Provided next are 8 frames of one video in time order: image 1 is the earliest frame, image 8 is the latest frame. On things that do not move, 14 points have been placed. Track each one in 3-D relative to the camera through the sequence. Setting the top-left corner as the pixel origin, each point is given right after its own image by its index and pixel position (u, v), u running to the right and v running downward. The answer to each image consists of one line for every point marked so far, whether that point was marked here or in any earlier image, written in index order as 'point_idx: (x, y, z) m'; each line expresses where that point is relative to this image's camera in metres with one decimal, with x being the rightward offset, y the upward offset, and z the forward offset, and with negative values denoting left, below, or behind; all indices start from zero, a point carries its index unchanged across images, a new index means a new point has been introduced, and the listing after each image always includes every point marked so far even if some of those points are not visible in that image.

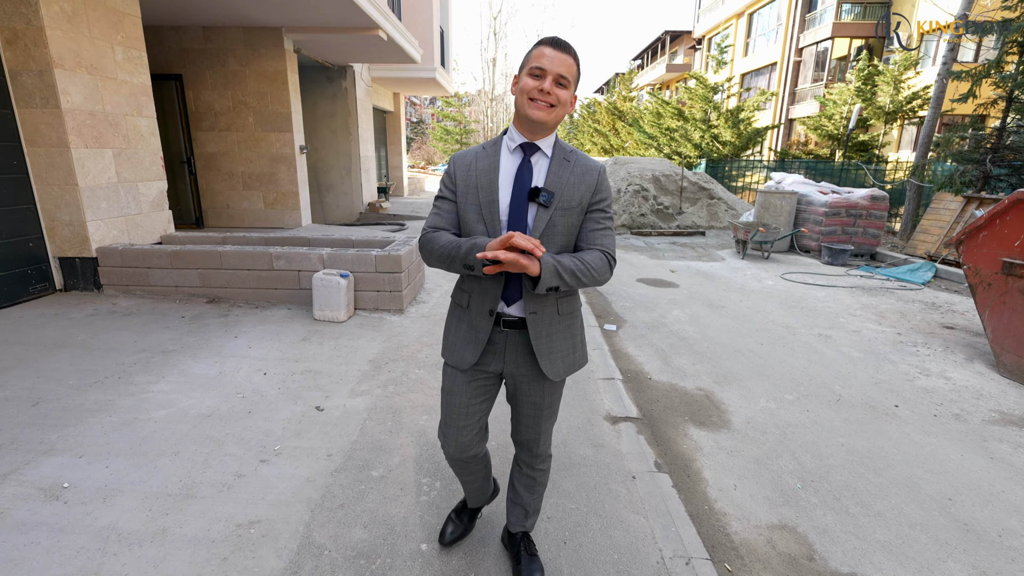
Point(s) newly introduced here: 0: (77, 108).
0: (-4.2, +1.7, +4.8) m
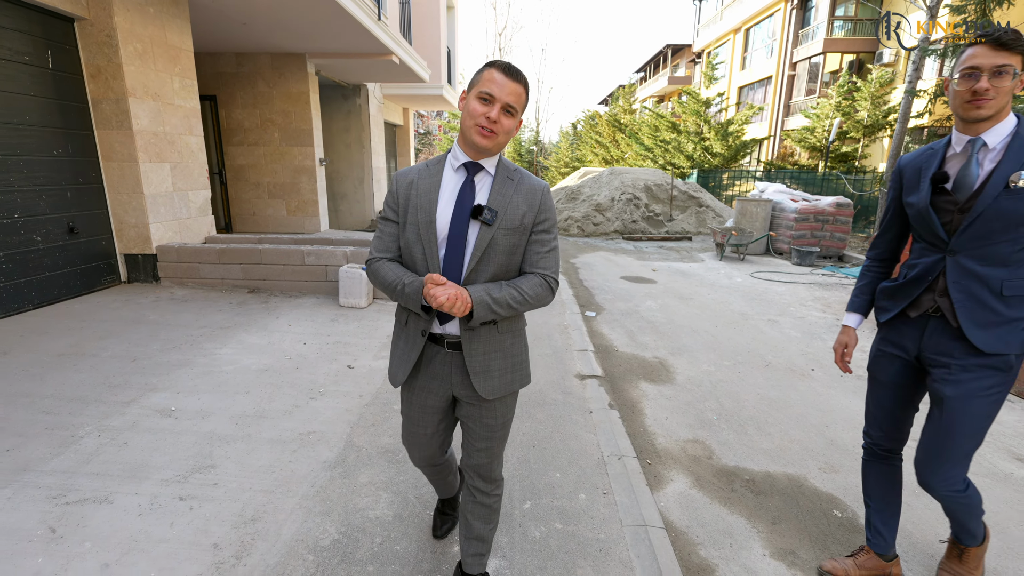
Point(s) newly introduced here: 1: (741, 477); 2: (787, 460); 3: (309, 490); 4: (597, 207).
0: (-4.3, +1.8, +5.7) m
1: (+1.2, -1.0, +2.7) m
2: (+1.6, -1.0, +2.9) m
3: (-1.0, -1.0, +2.5) m
4: (+2.2, +2.1, +12.7) m
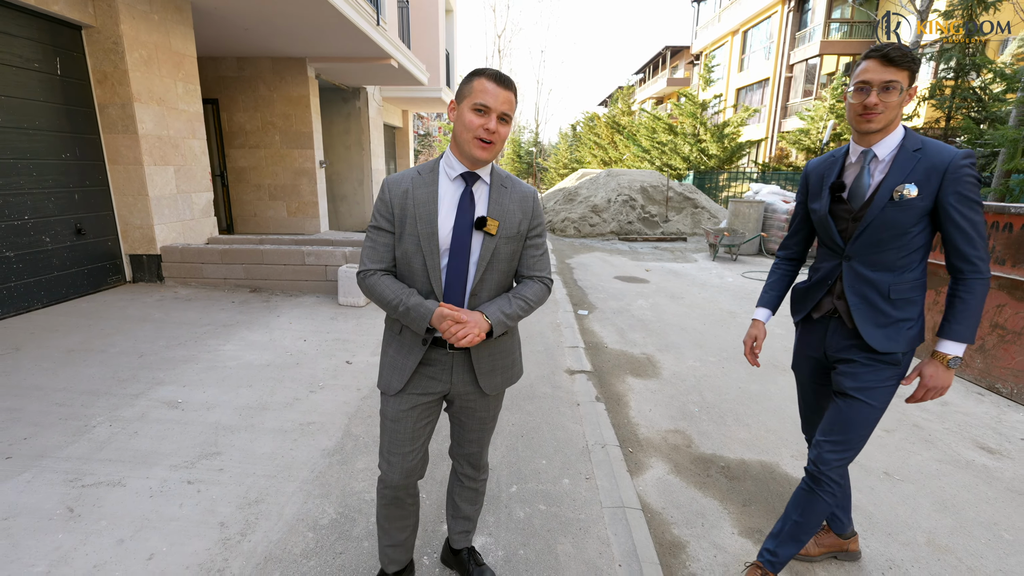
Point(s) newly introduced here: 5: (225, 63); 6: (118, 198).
0: (-4.3, +1.8, +5.9) m
1: (+1.2, -1.0, +2.9) m
2: (+1.5, -1.0, +3.0) m
3: (-1.1, -1.0, +2.6) m
4: (+2.1, +2.1, +12.9) m
5: (-5.6, +4.4, +9.7) m
6: (-4.7, +1.1, +5.9) m
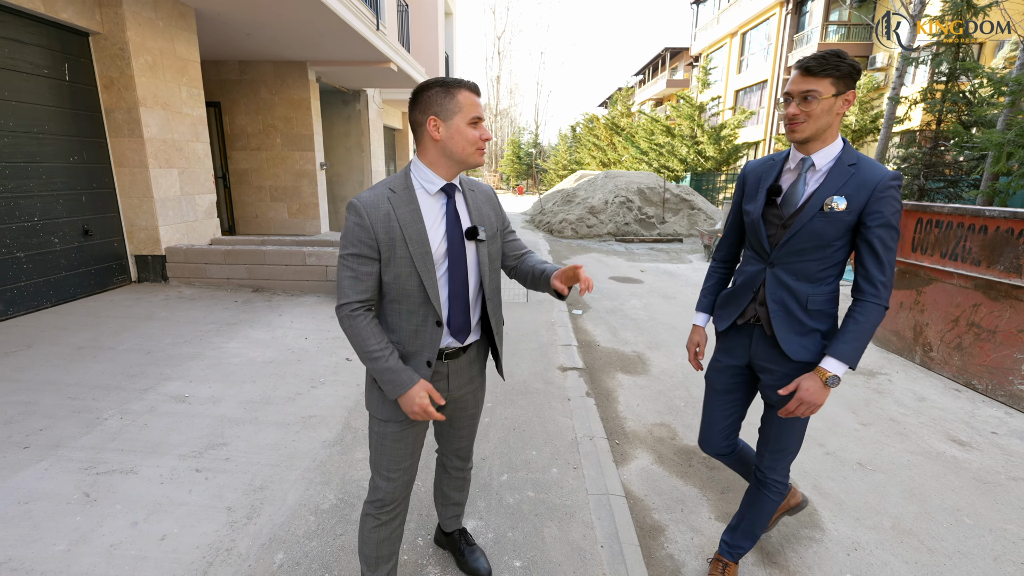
0: (-4.4, +1.9, +6.1) m
1: (+1.1, -1.0, +3.0) m
2: (+1.5, -1.0, +3.2) m
3: (-1.1, -1.0, +2.8) m
4: (+2.1, +2.1, +13.0) m
5: (-5.6, +4.4, +9.8) m
6: (-4.8, +1.1, +6.1) m
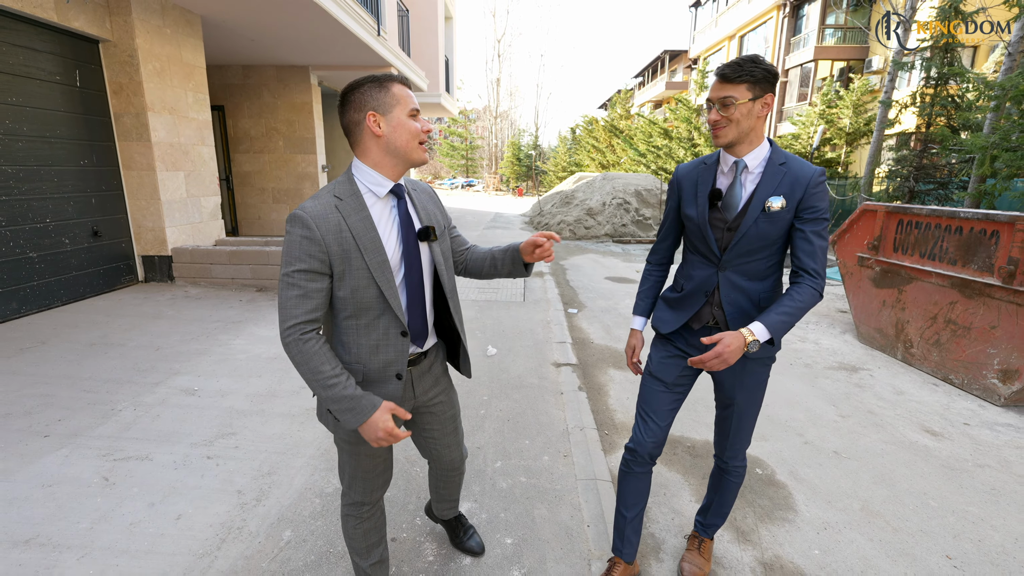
0: (-4.4, +1.9, +6.2) m
1: (+1.1, -1.0, +3.2) m
2: (+1.4, -1.0, +3.3) m
3: (-1.2, -1.0, +2.9) m
4: (+2.0, +2.0, +13.2) m
5: (-5.7, +4.4, +10.0) m
6: (-4.8, +1.1, +6.3) m
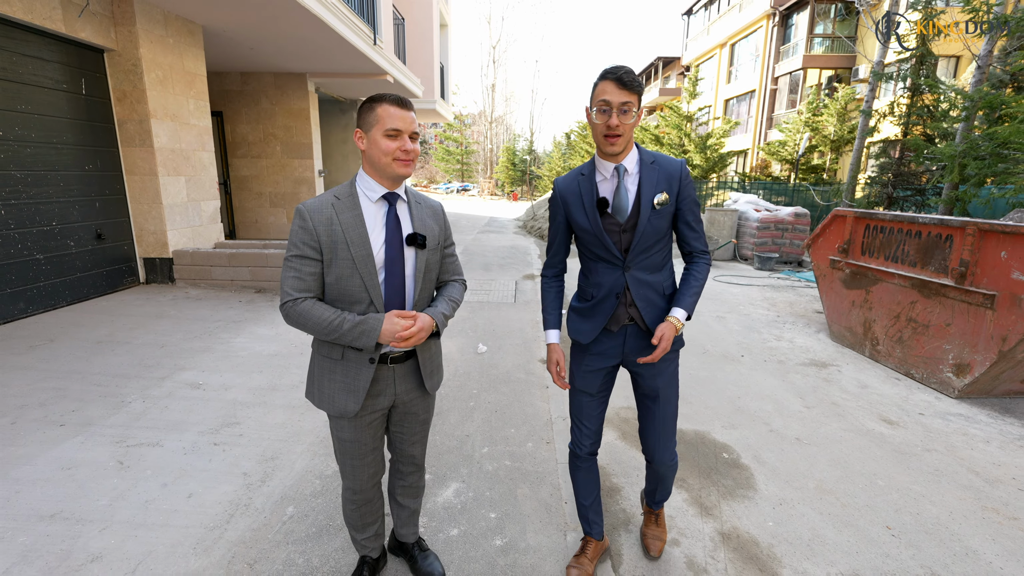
0: (-4.5, +1.8, +6.4) m
1: (+1.0, -1.0, +3.4) m
2: (+1.3, -1.0, +3.6) m
3: (-1.3, -1.0, +3.2) m
4: (+1.8, +2.0, +13.5) m
5: (-5.8, +4.3, +10.2) m
6: (-4.9, +1.1, +6.5) m
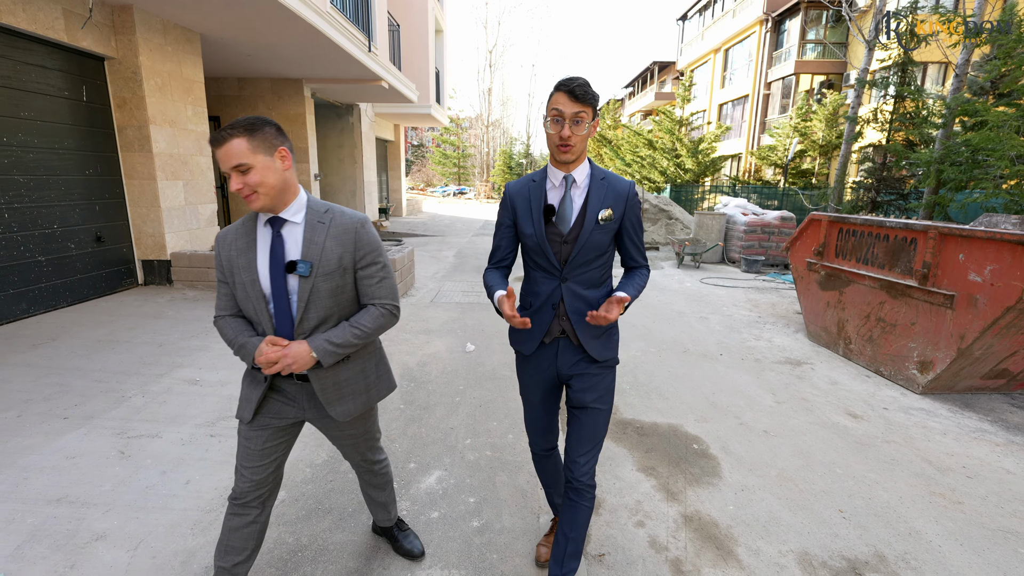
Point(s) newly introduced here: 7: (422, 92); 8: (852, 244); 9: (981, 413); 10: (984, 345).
0: (-4.7, +1.8, +6.6) m
1: (+0.9, -1.0, +3.6) m
2: (+1.2, -1.0, +3.8) m
3: (-1.4, -1.0, +3.3) m
4: (+1.7, +1.9, +13.7) m
5: (-6.0, +4.3, +10.4) m
6: (-5.0, +1.1, +6.6) m
7: (-2.8, +6.1, +15.5) m
8: (+3.4, +0.4, +4.9) m
9: (+3.6, -1.0, +3.8) m
10: (+3.5, -0.4, +3.7) m
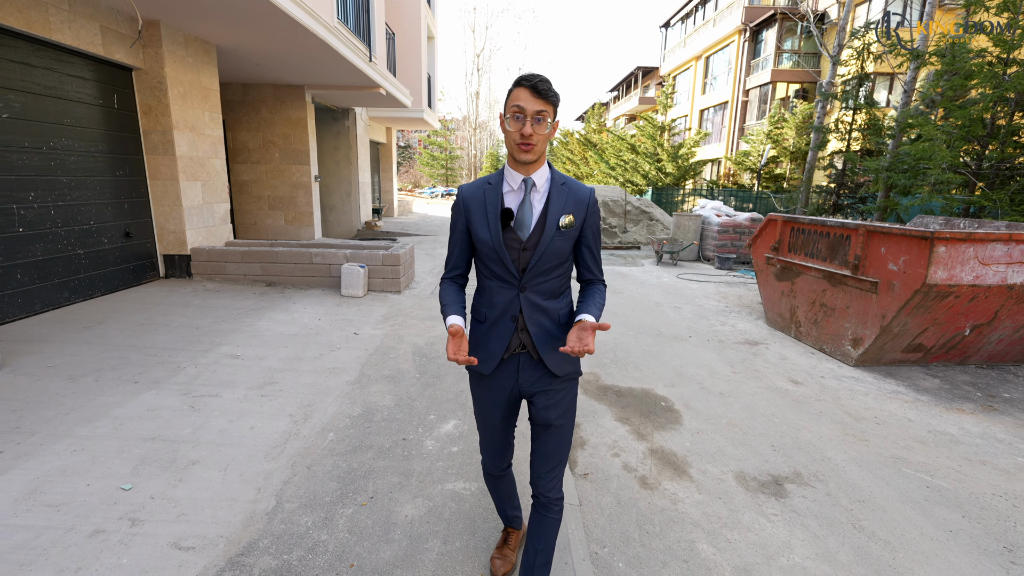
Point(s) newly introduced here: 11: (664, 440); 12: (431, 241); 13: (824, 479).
0: (-4.7, +1.9, +7.2) m
1: (+0.9, -0.9, +4.3) m
2: (+1.2, -0.8, +4.5) m
3: (-1.4, -0.8, +4.0) m
4: (+1.4, +2.0, +14.4) m
5: (-6.2, +4.4, +10.9) m
6: (-5.1, +1.2, +7.2) m
7: (-3.2, +6.2, +16.1) m
8: (+3.3, +0.5, +5.7) m
9: (+3.6, -0.9, +4.6) m
10: (+3.5, -0.3, +4.5) m
11: (+1.0, -1.1, +3.4) m
12: (-2.2, +1.3, +13.4) m
13: (+1.9, -1.2, +3.0) m
